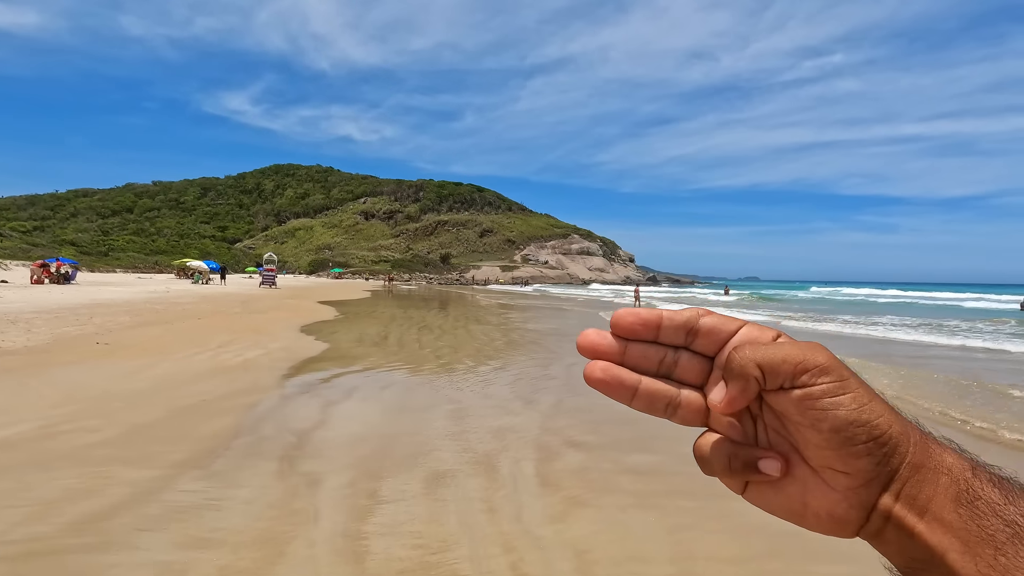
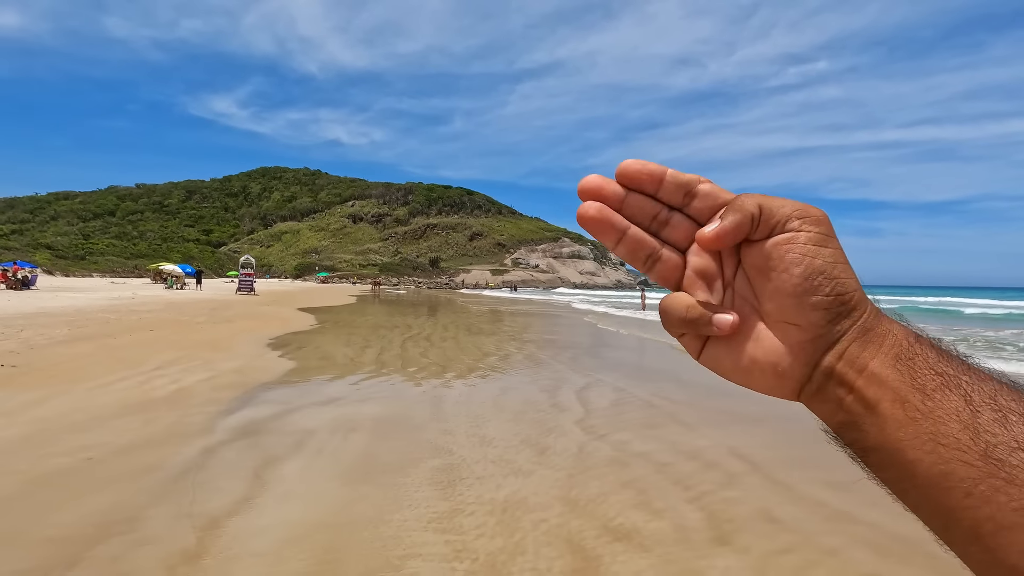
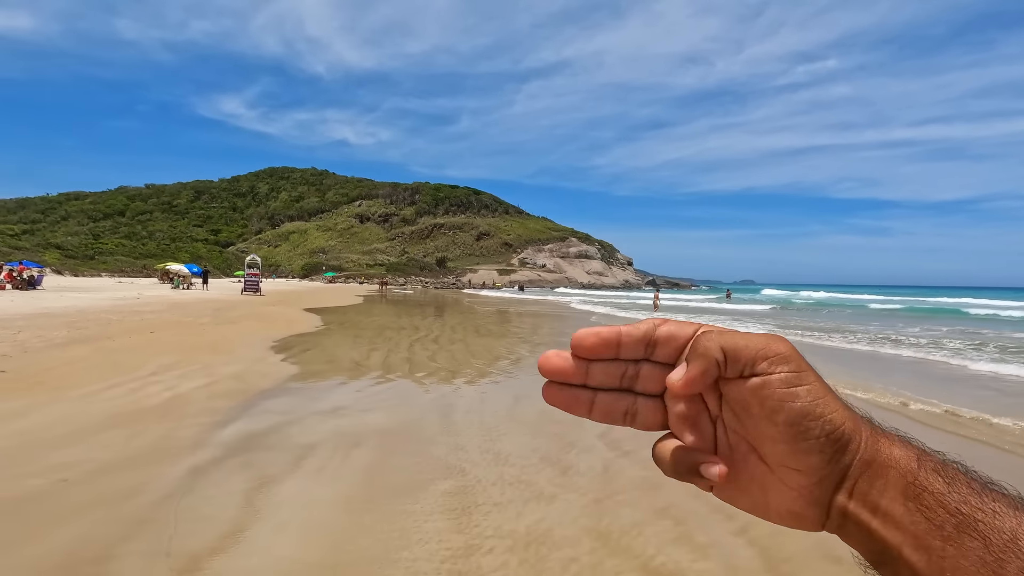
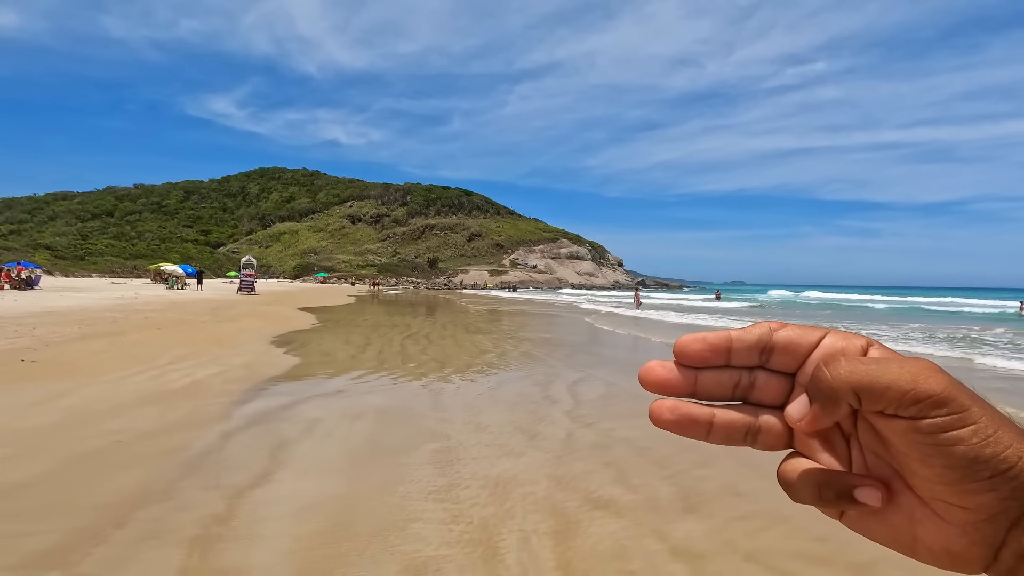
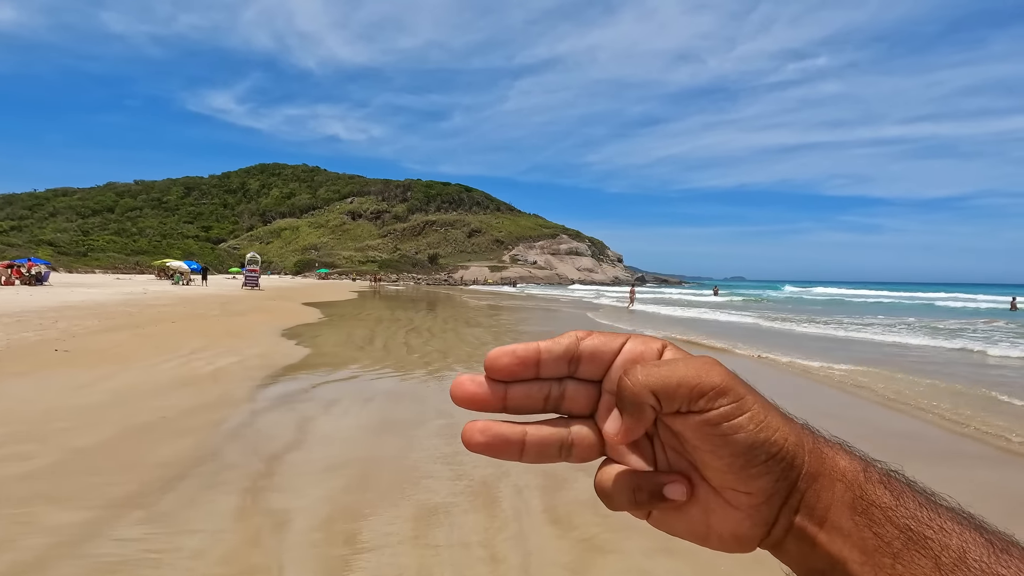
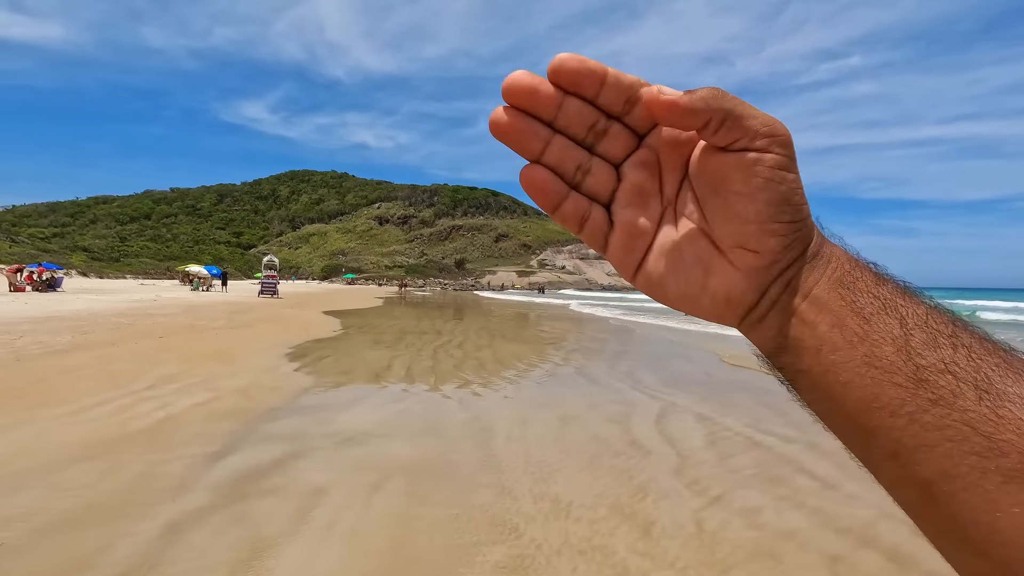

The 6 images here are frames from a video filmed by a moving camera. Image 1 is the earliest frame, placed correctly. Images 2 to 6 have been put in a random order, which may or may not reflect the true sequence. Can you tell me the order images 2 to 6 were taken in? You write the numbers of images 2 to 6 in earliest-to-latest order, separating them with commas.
5, 4, 2, 3, 6
